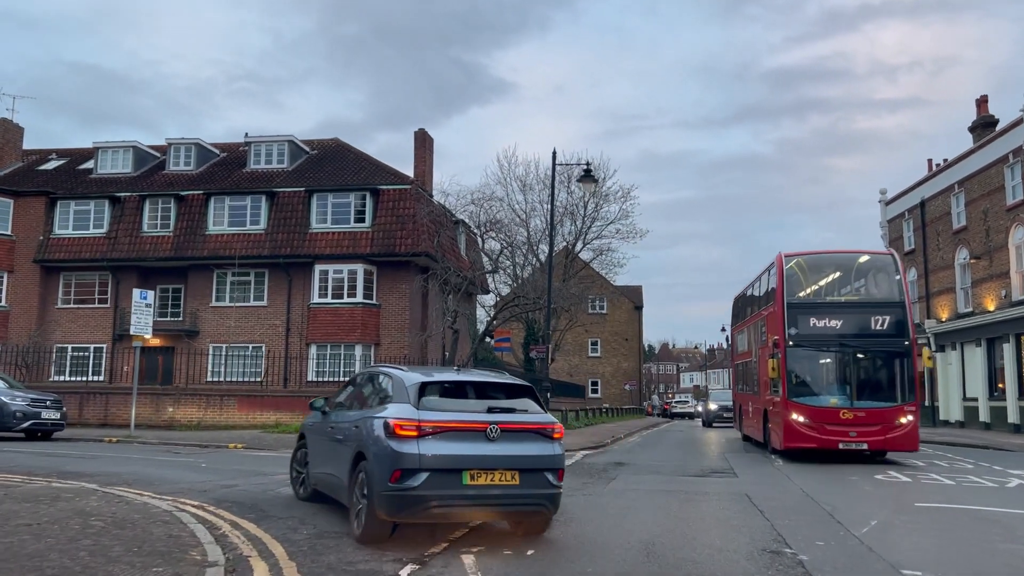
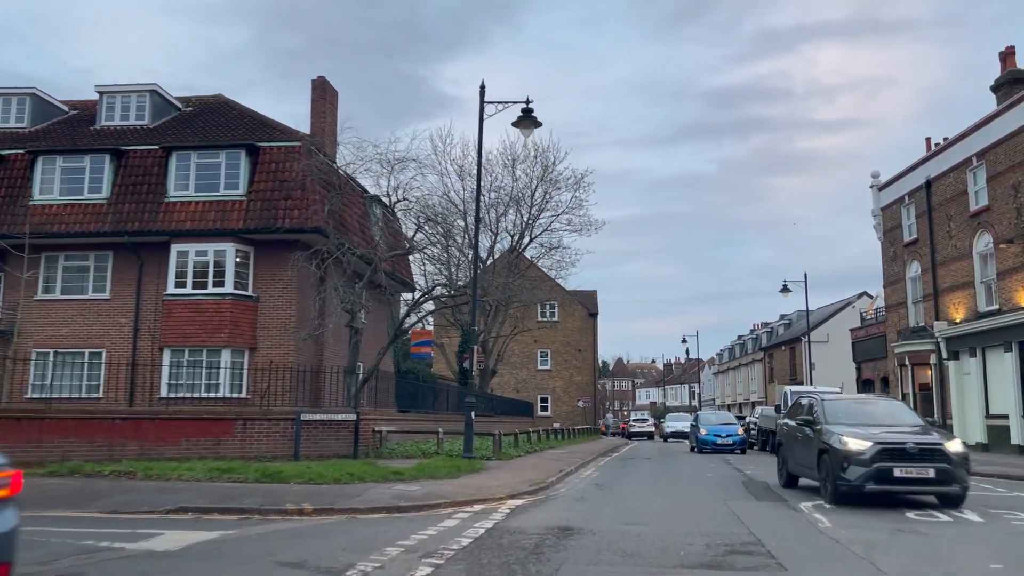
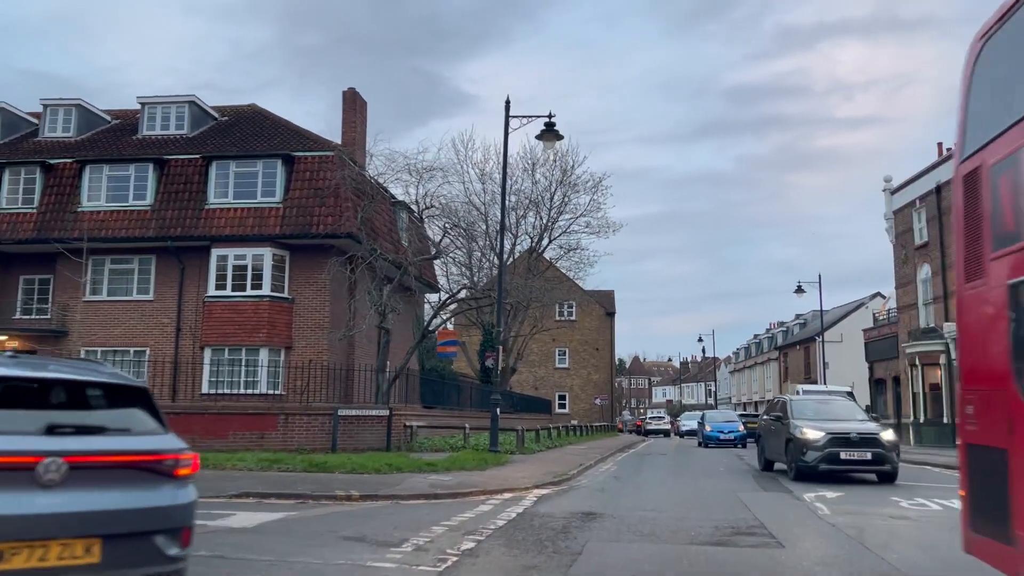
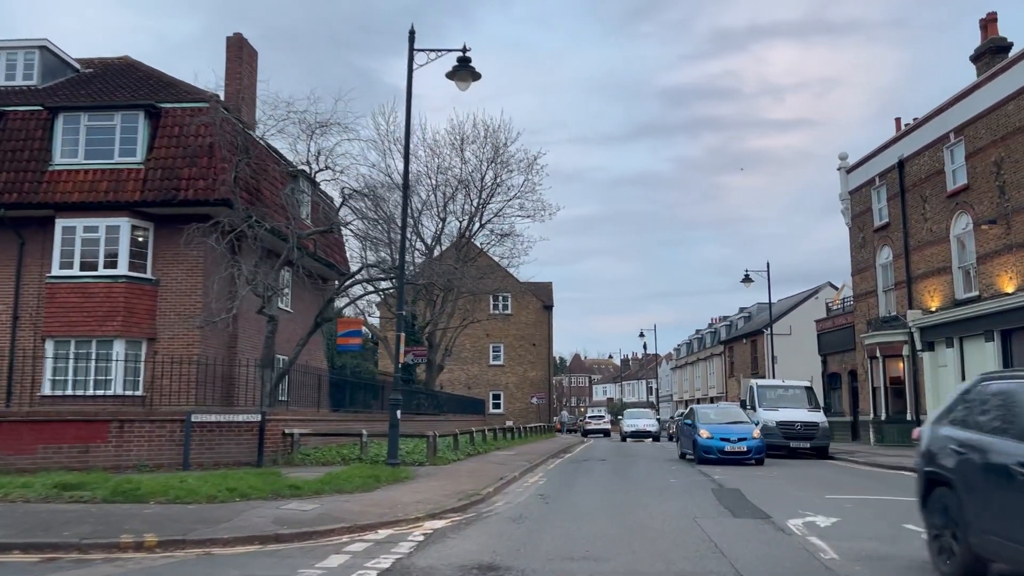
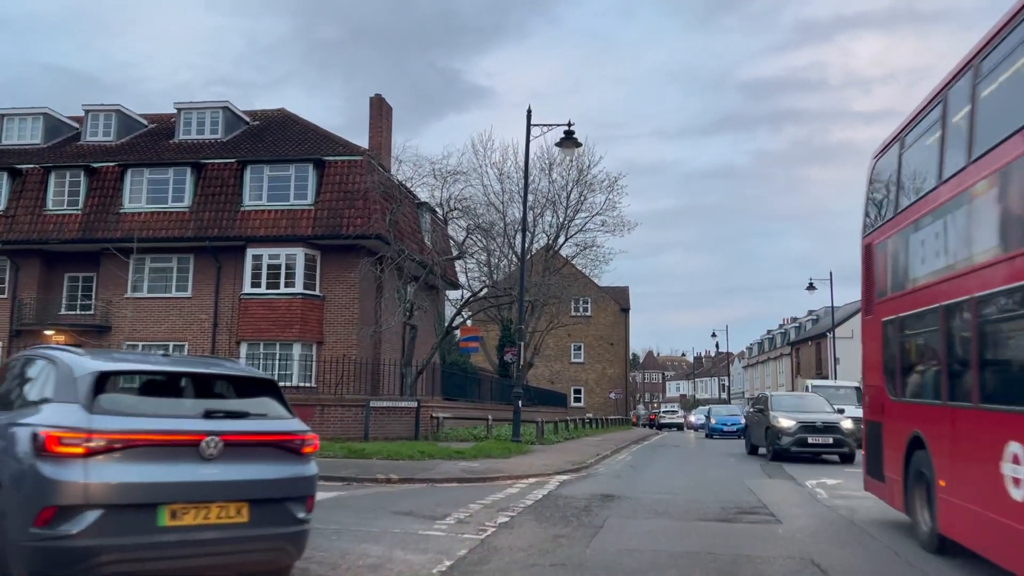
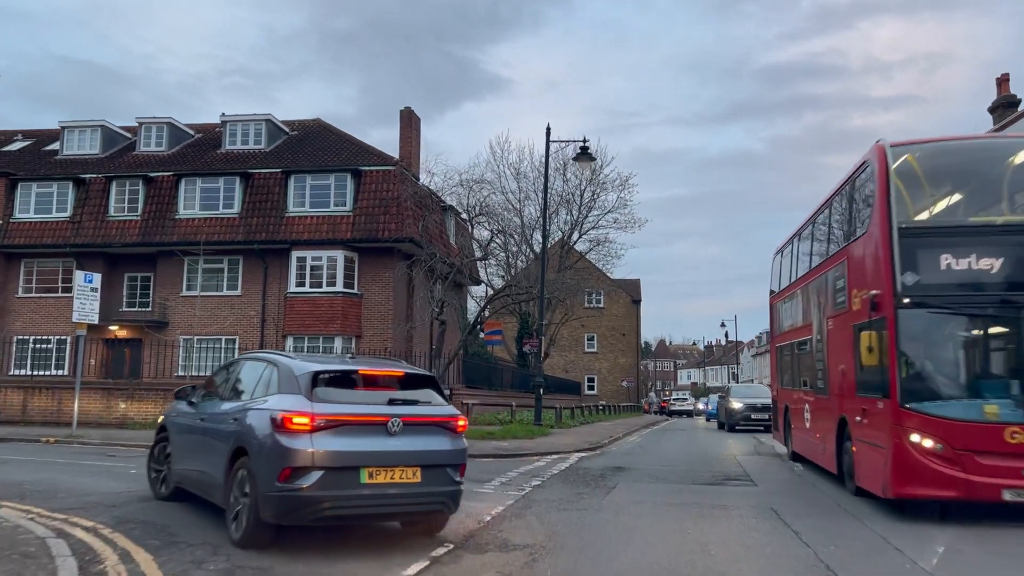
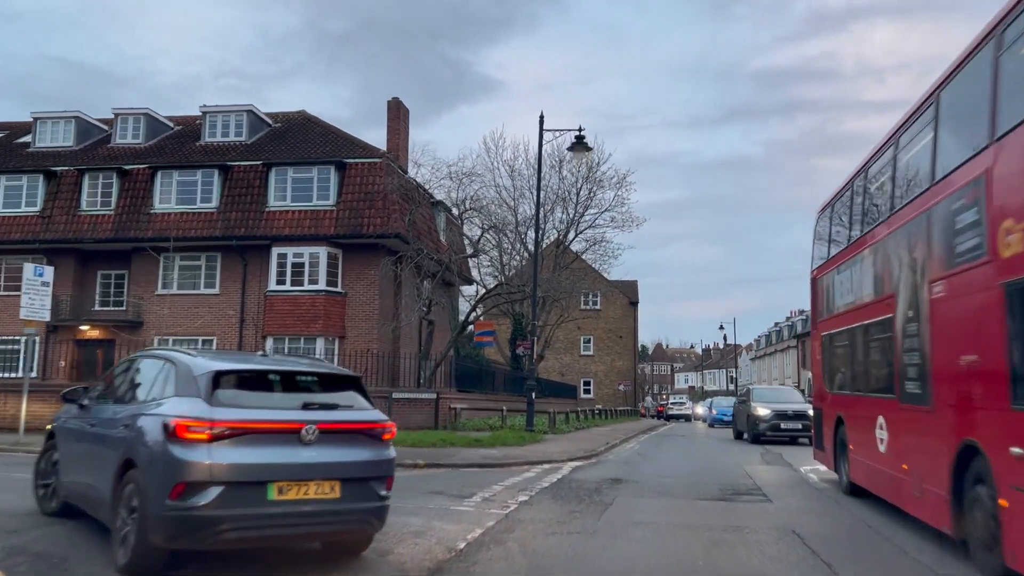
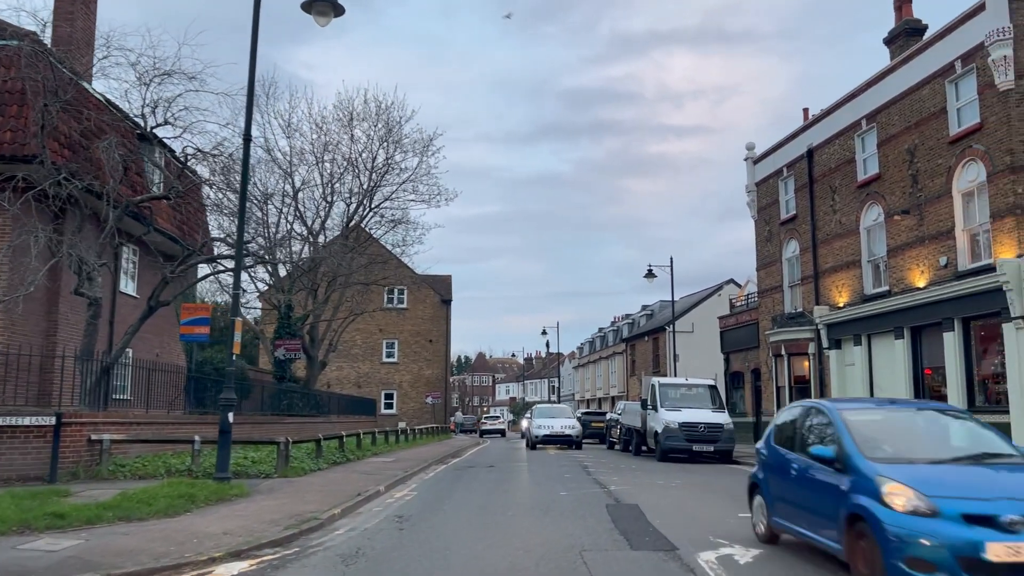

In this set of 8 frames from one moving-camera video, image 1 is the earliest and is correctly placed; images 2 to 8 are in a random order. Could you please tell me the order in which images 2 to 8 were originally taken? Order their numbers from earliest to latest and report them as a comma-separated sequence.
6, 7, 5, 3, 2, 4, 8
